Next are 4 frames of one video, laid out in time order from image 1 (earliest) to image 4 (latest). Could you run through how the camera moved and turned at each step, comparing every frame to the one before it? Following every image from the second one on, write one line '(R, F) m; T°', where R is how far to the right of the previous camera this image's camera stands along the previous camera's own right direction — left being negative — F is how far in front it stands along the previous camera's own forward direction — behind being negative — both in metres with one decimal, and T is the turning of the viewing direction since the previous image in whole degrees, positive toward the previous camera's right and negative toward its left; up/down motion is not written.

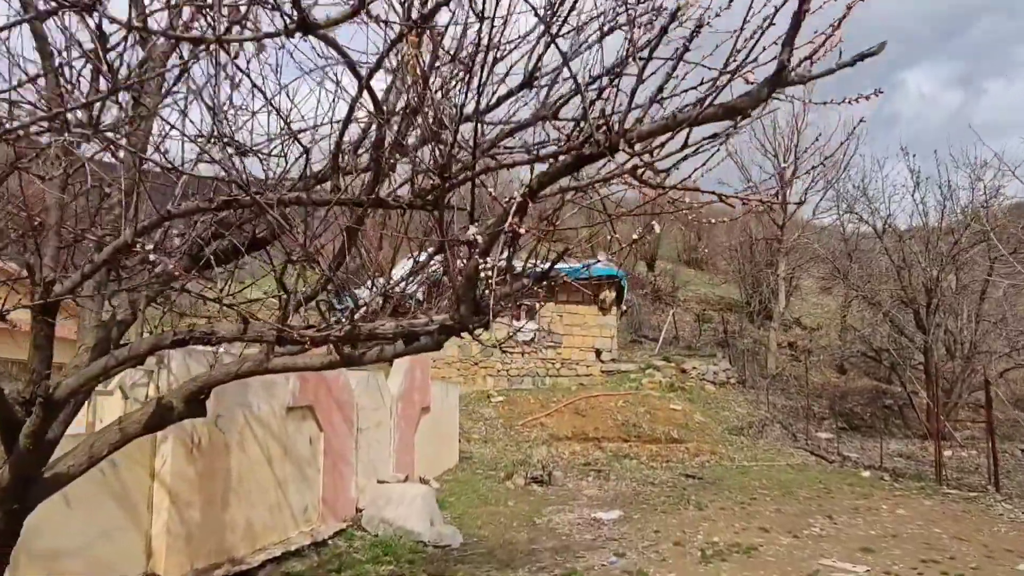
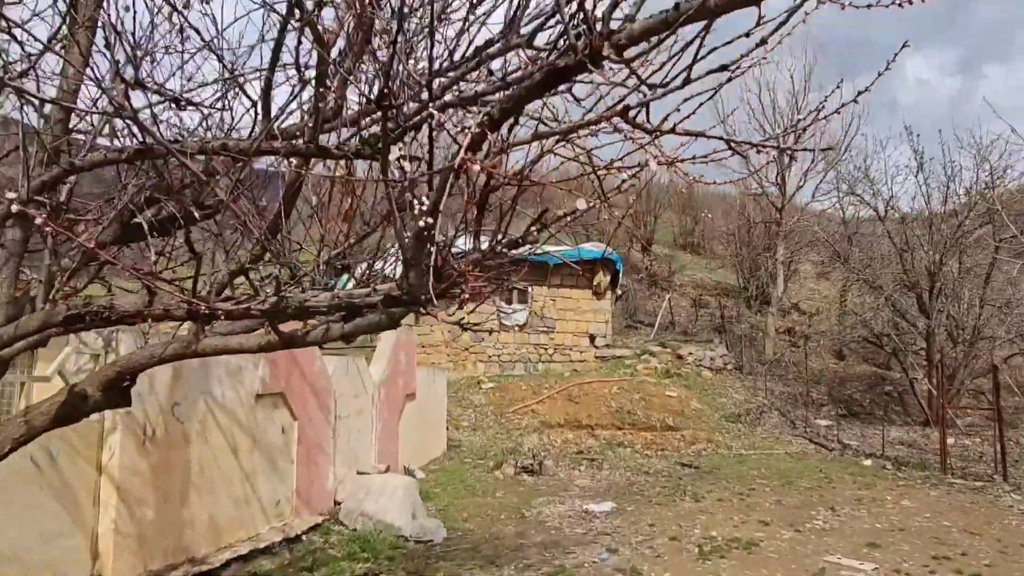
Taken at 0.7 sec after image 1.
(+0.1, +0.4) m; 0°
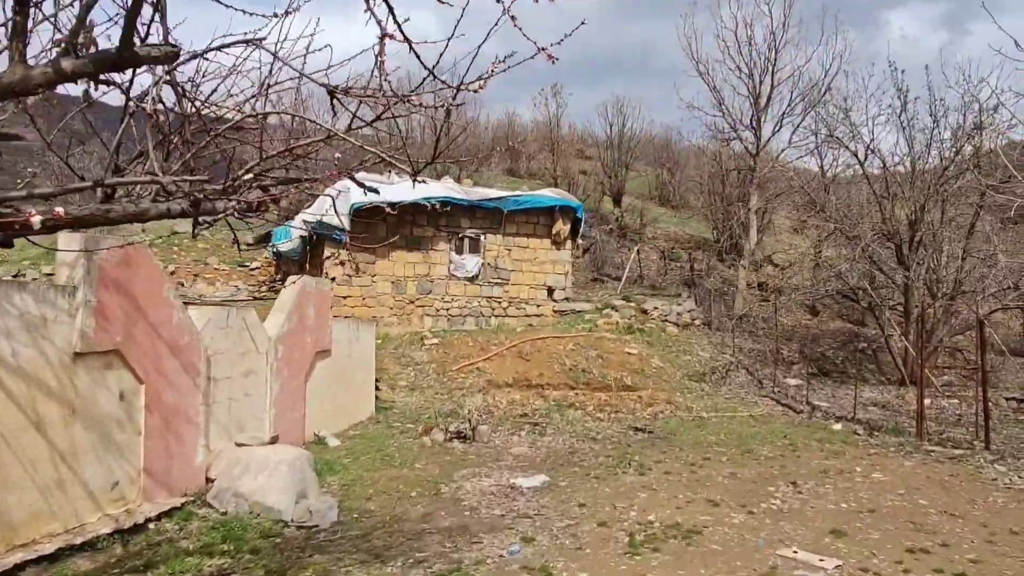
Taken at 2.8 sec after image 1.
(+0.5, +1.0) m; +1°
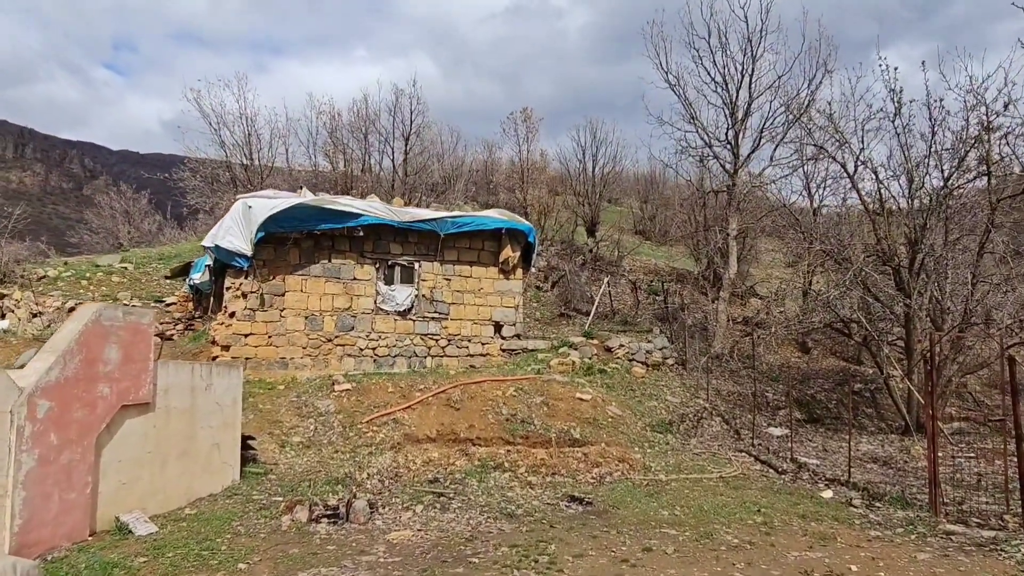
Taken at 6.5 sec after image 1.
(+0.9, +1.8) m; 0°
